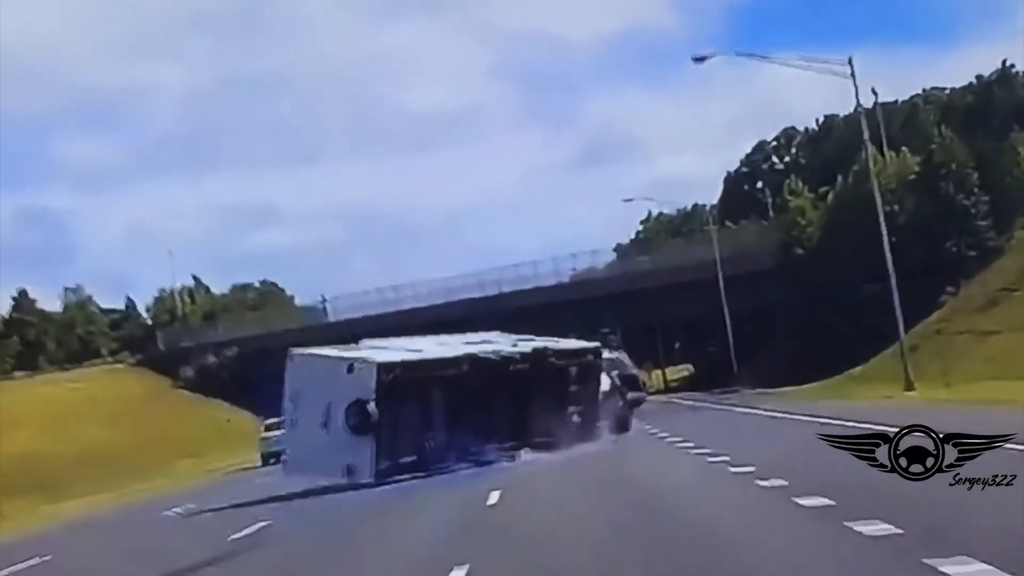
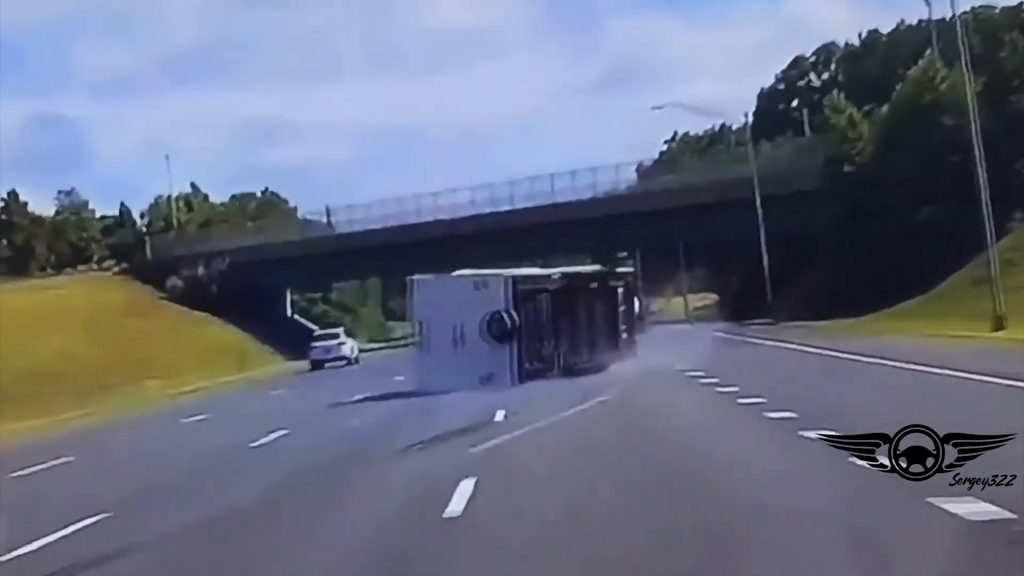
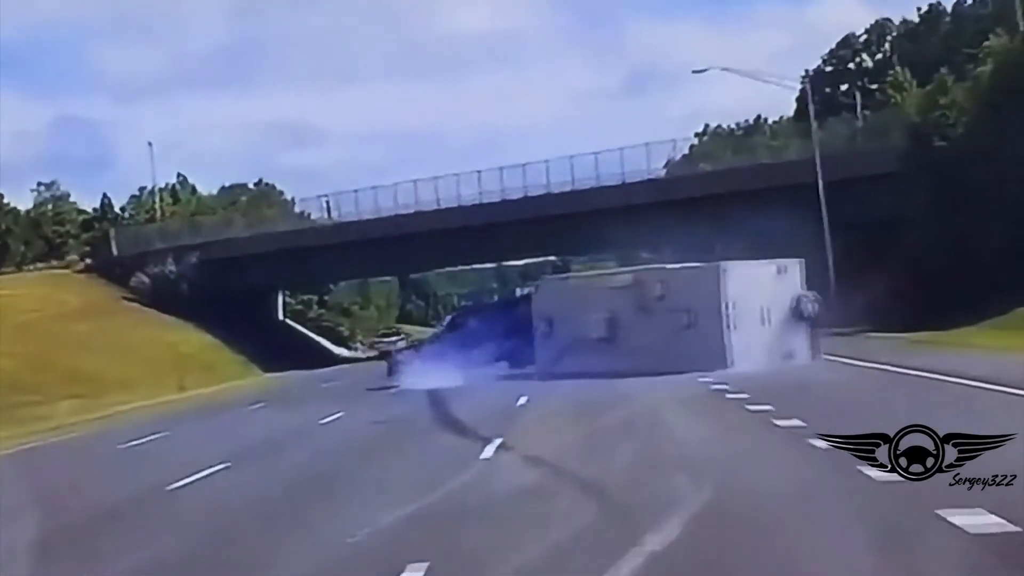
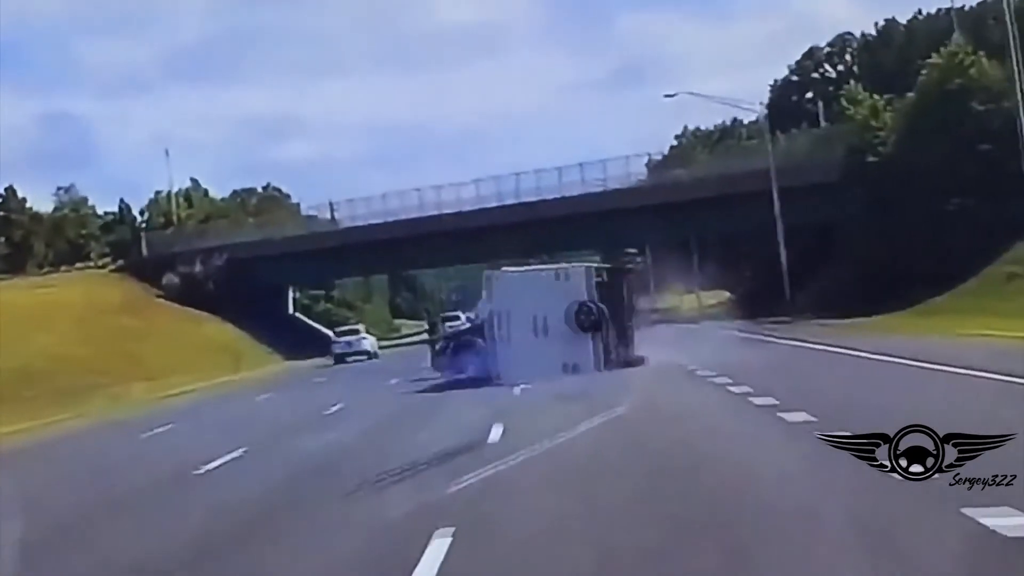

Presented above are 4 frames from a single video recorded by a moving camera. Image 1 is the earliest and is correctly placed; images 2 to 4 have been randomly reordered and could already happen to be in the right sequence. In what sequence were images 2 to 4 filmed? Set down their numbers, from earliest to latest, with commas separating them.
2, 4, 3
